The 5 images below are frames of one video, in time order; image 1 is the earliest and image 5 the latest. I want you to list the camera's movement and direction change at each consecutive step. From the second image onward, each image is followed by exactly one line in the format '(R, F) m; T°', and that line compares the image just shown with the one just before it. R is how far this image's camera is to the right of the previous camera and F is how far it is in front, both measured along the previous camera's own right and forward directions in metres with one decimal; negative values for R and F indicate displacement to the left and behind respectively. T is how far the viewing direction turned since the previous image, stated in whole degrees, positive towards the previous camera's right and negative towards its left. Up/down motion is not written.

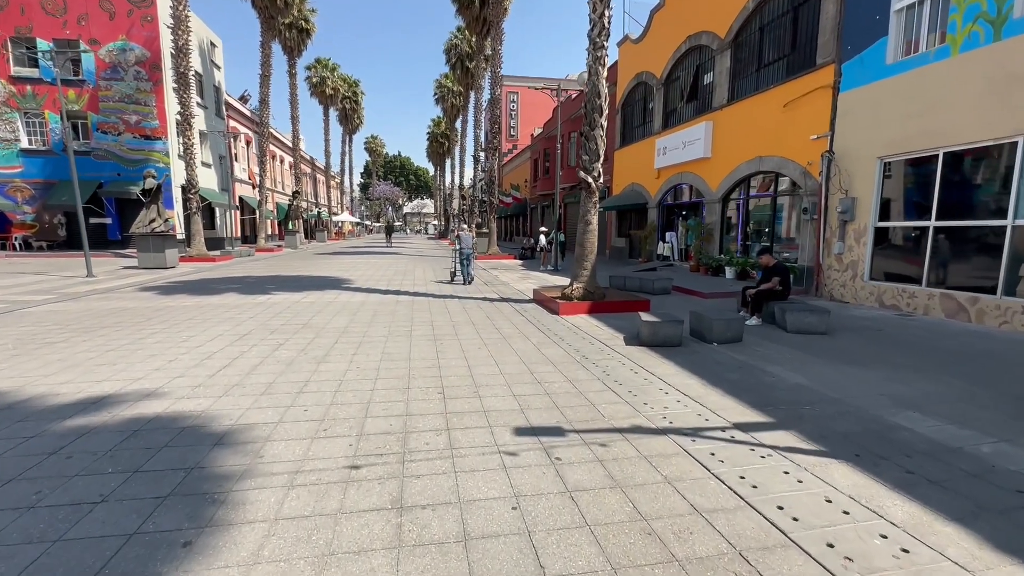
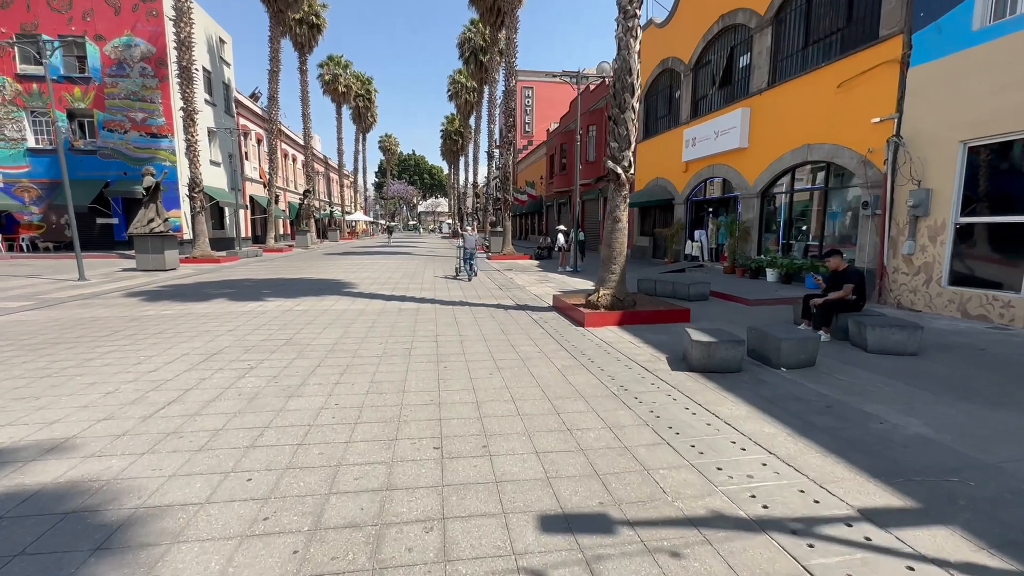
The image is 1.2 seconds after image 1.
(-0.1, +1.2) m; -2°
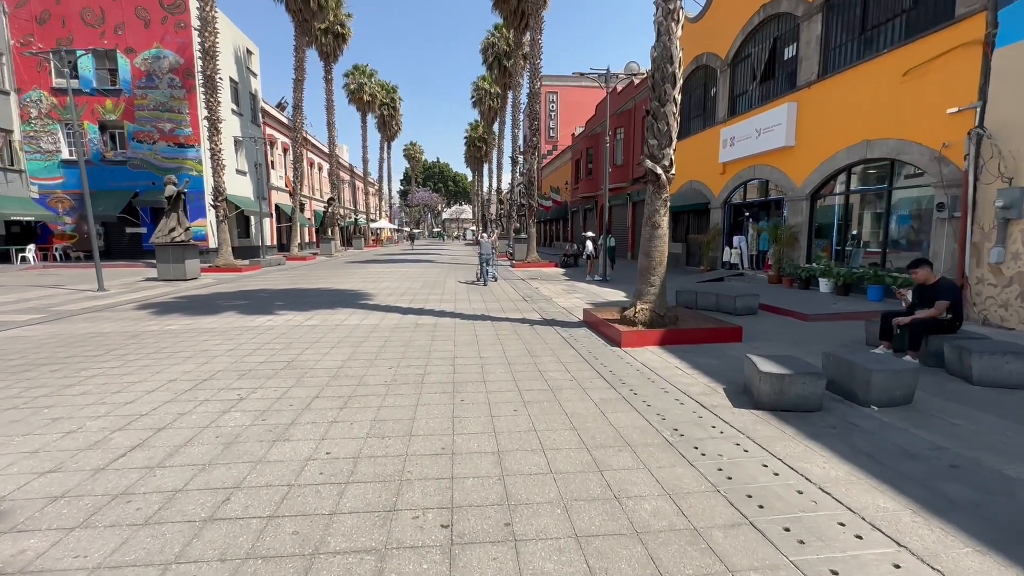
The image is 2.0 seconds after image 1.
(0.0, +0.8) m; -3°
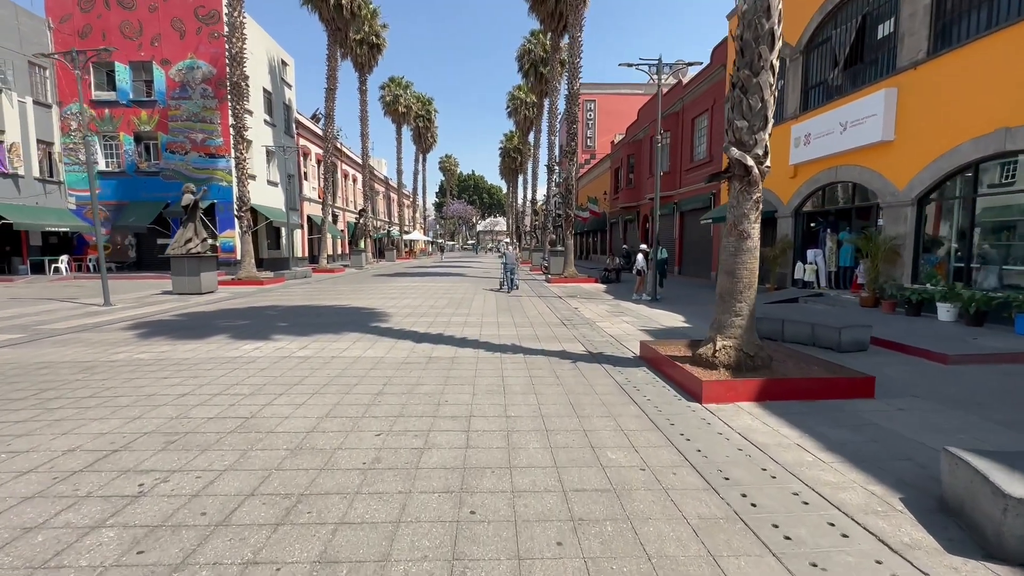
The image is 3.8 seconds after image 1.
(-0.1, +1.8) m; -4°
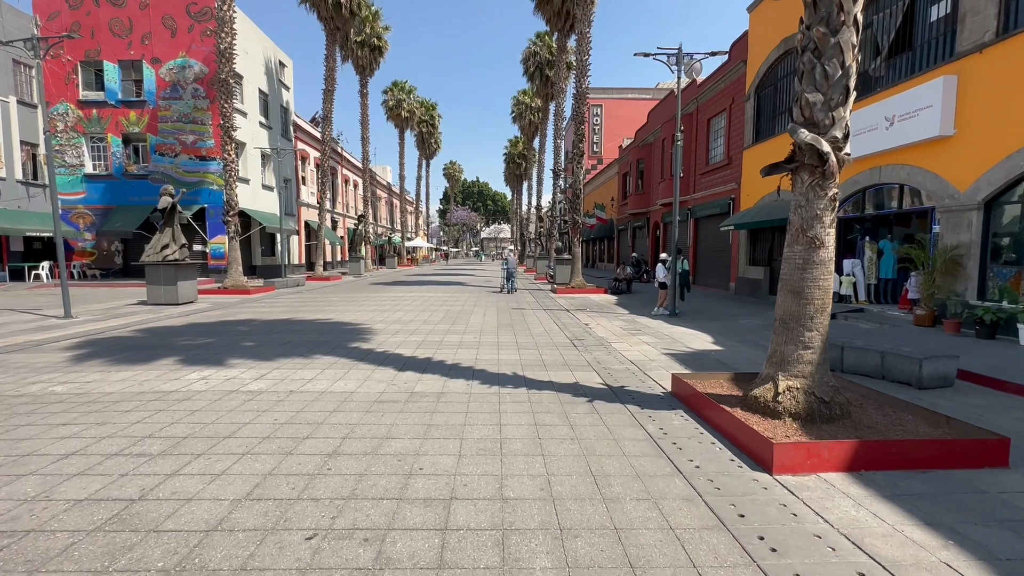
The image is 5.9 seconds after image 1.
(0.0, +1.3) m; -1°
